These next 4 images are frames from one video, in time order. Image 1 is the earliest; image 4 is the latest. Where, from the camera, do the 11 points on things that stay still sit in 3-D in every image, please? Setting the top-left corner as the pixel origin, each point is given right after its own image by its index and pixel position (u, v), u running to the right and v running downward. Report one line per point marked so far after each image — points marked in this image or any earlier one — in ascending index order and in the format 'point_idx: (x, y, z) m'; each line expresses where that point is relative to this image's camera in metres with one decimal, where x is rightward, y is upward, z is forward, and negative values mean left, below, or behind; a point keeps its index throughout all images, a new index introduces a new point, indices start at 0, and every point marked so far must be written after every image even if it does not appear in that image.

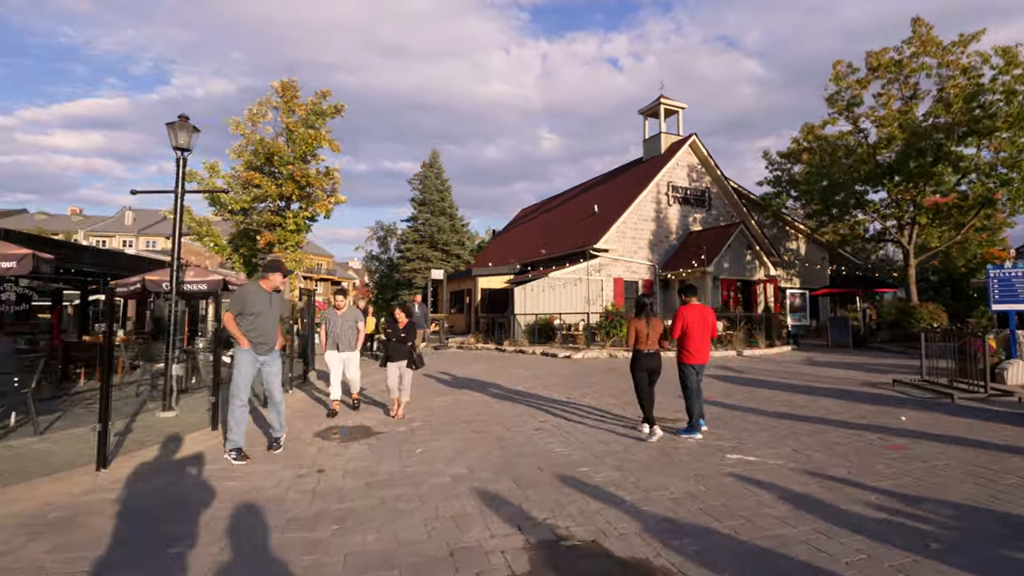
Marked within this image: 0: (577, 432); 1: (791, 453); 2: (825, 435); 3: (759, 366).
0: (+0.9, -1.9, +8.5) m
1: (+2.8, -1.7, +6.2) m
2: (+3.5, -1.7, +6.8) m
3: (+5.7, -1.8, +14.0) m
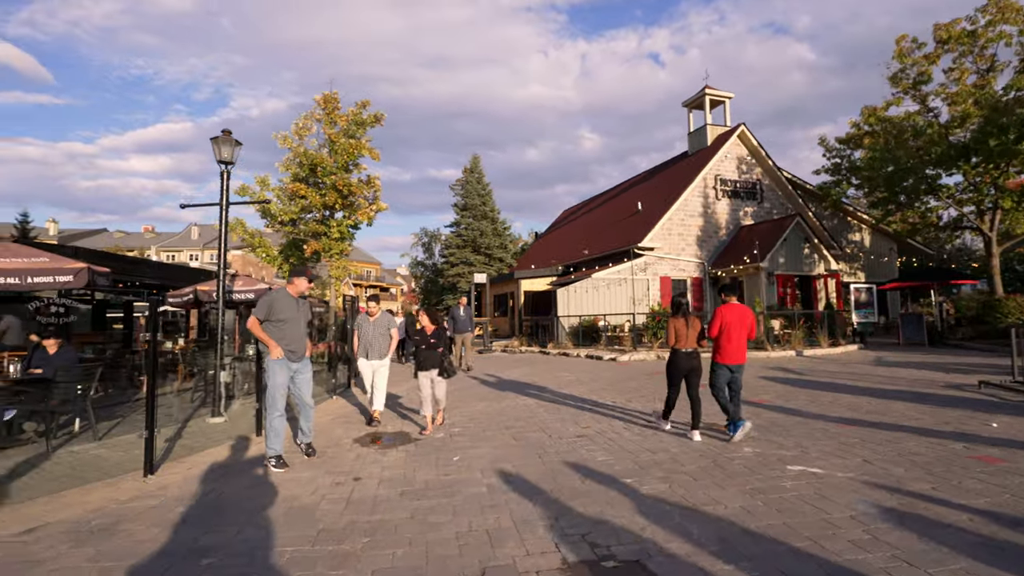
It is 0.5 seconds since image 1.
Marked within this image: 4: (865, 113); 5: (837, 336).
0: (+1.4, -1.9, +7.9) m
1: (+3.2, -1.6, +5.5) m
2: (+3.9, -1.6, +6.0) m
3: (+6.6, -1.7, +13.0) m
4: (+11.1, +5.5, +19.0) m
5: (+9.0, -1.3, +16.8) m
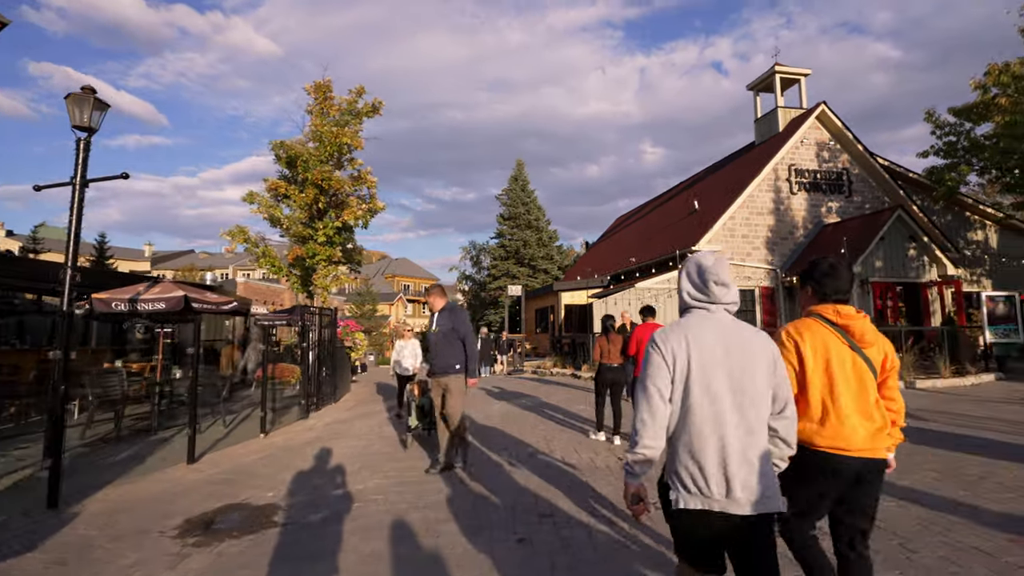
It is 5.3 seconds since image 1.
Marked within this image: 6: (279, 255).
0: (+0.7, -1.8, +4.7) m
1: (+2.2, -1.5, +2.2) m
2: (+3.0, -1.5, +2.6) m
3: (+6.5, -1.8, +9.2) m
4: (+11.6, +5.2, +14.9) m
5: (+9.4, -1.5, +12.7) m
6: (-5.8, +0.8, +15.0) m
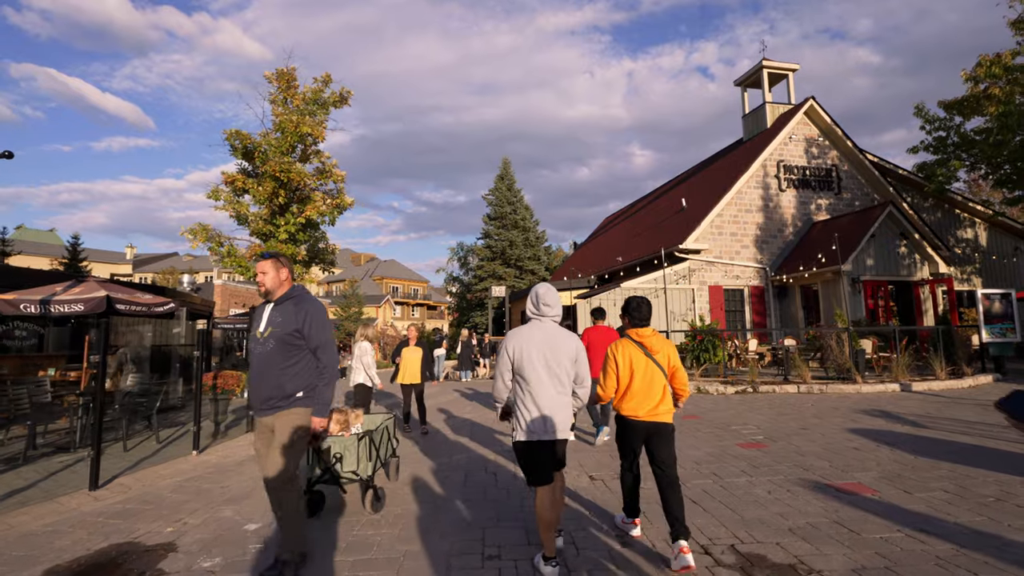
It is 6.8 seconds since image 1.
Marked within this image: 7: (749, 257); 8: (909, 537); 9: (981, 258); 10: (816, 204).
0: (+0.4, -1.8, +4.1) m
1: (+2.0, -1.5, +1.6) m
2: (+2.7, -1.4, +2.0) m
3: (+6.1, -1.7, +8.7) m
4: (+11.1, +5.3, +14.5) m
5: (+8.9, -1.5, +12.2) m
6: (-6.3, +0.8, +14.4) m
7: (+7.0, +0.9, +17.9) m
8: (+2.6, -1.6, +3.9) m
9: (+14.4, +0.9, +18.8) m
10: (+9.4, +2.6, +18.8) m
